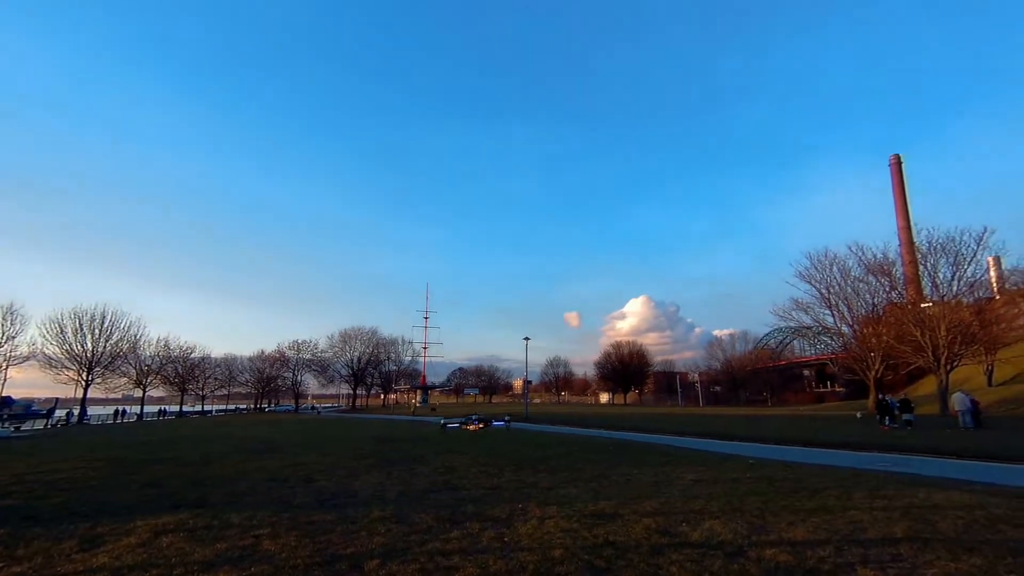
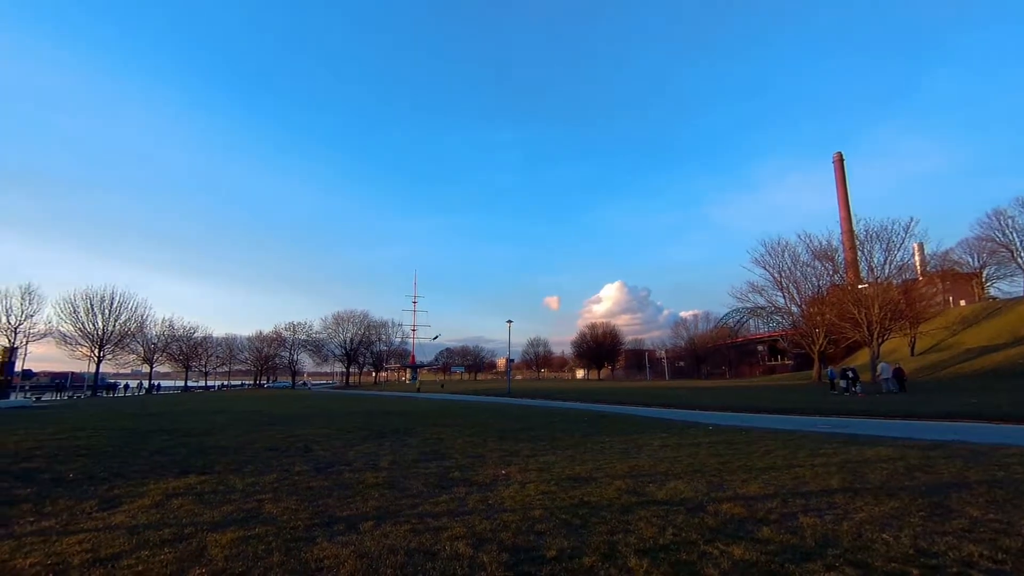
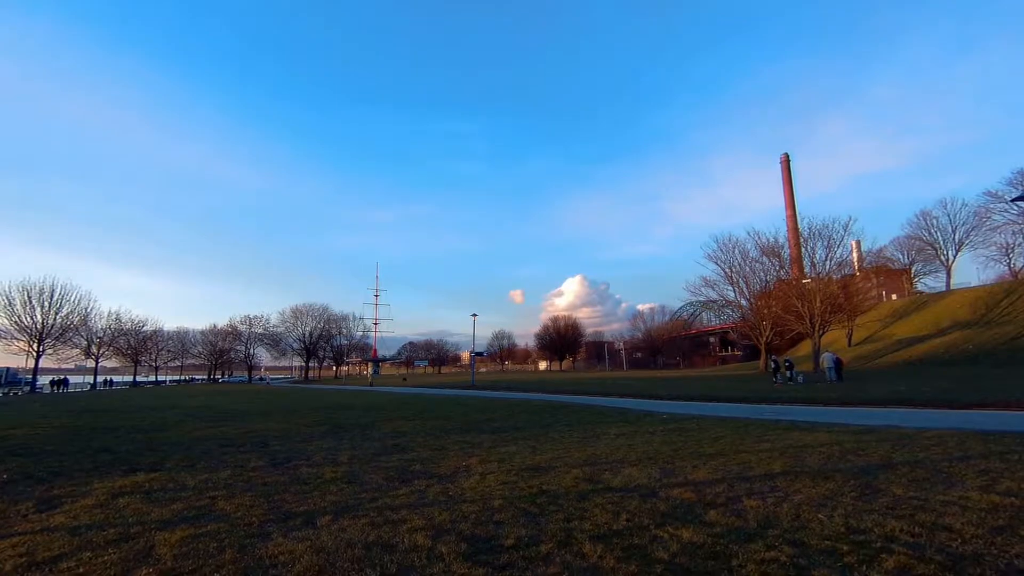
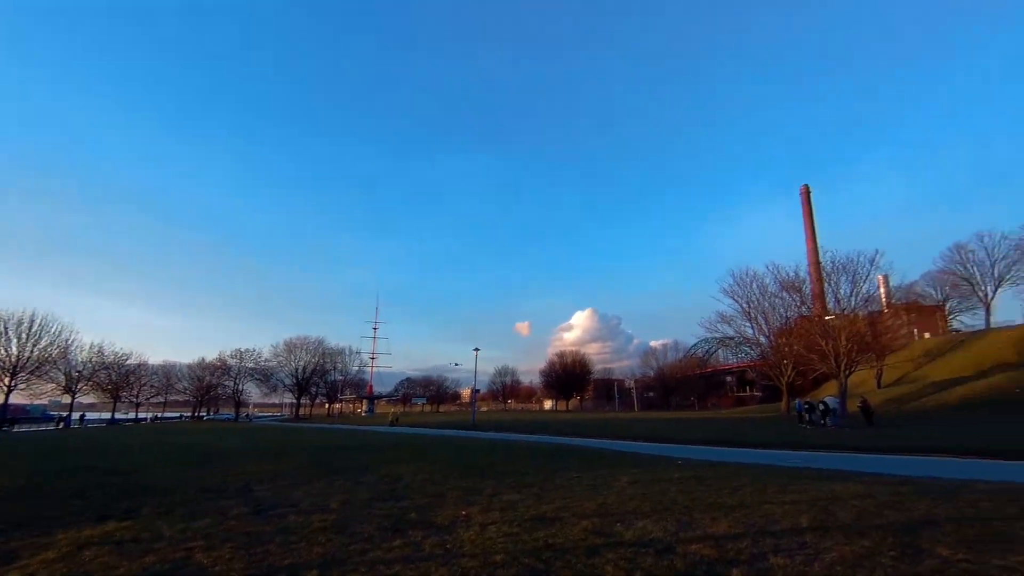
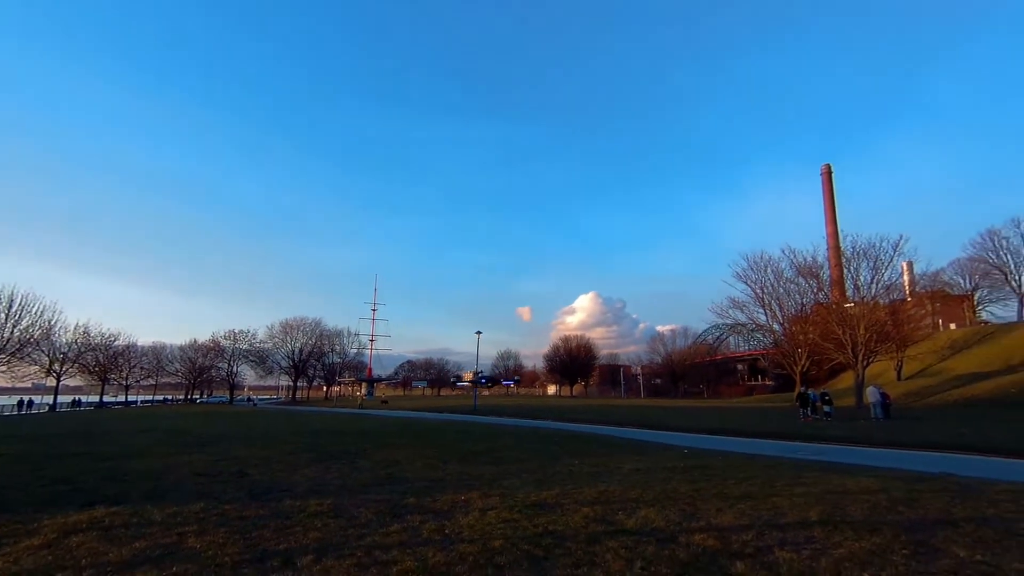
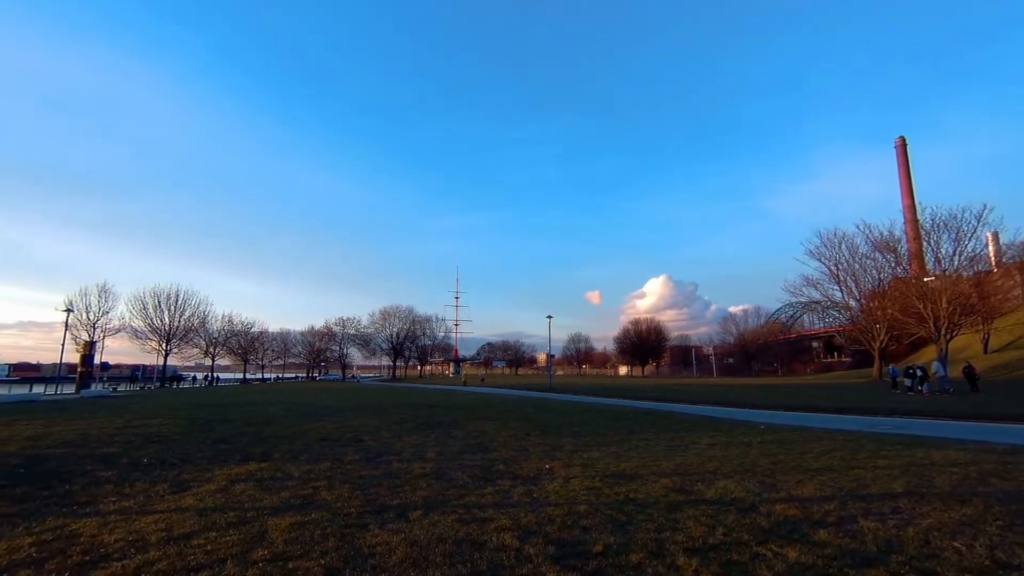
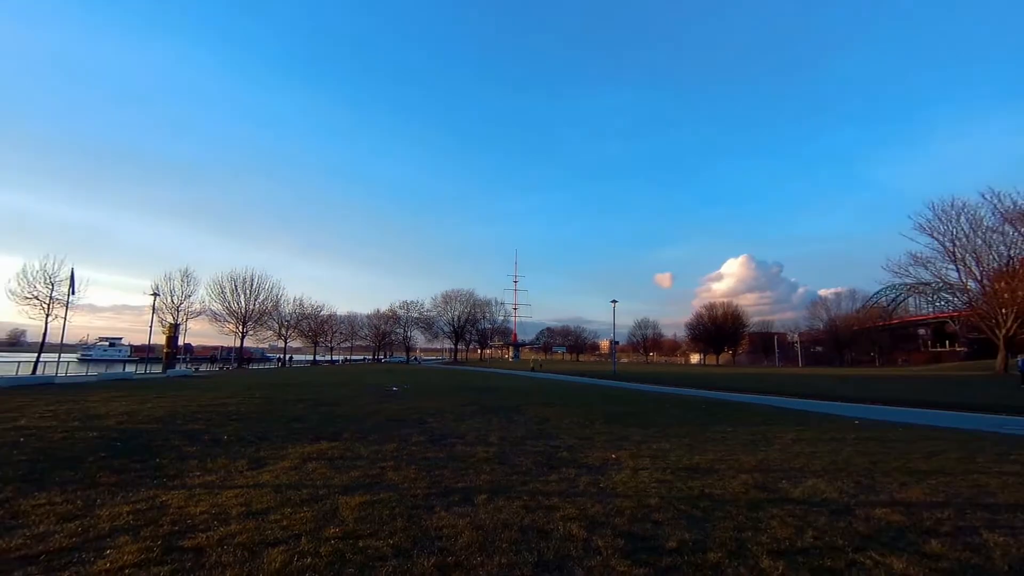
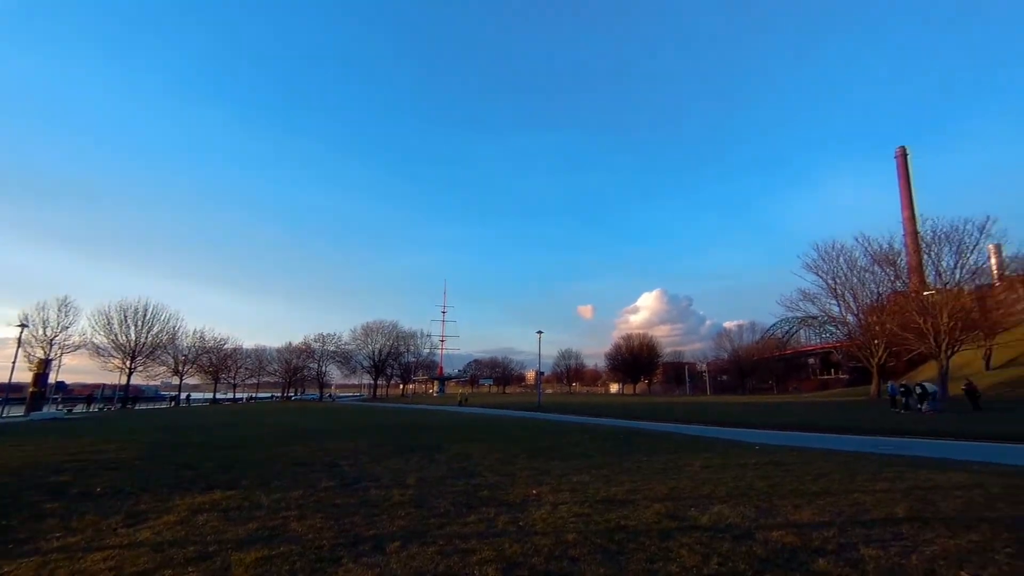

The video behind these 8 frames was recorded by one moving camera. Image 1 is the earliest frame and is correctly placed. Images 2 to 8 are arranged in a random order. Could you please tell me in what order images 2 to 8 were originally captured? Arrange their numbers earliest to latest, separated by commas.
5, 3, 2, 6, 7, 8, 4
